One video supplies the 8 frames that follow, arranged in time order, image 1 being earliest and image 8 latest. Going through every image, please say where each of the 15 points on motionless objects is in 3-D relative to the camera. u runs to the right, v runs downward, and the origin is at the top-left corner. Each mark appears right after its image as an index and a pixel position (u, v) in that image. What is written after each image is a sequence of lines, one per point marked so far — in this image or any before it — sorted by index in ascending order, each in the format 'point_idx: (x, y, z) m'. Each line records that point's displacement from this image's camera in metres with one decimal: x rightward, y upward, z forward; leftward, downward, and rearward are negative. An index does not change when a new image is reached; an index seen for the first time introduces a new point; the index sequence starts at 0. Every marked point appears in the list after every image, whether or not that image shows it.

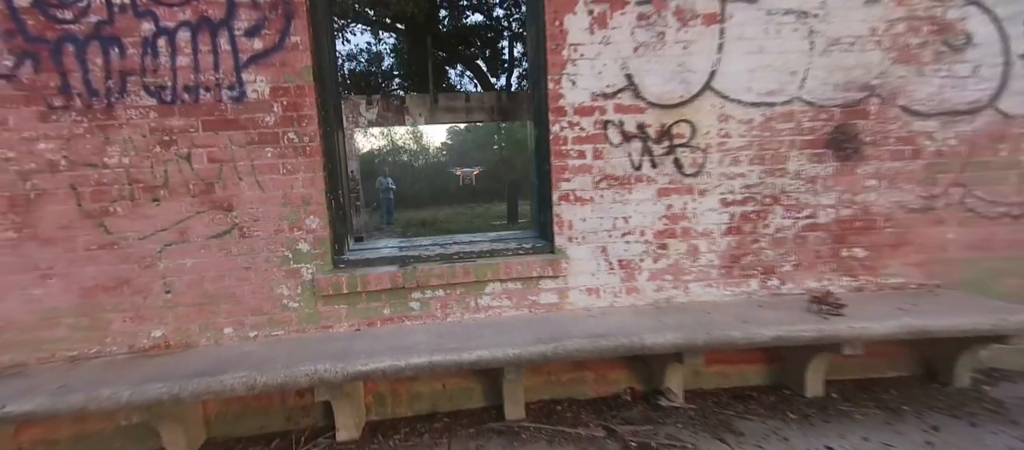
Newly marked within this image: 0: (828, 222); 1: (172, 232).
0: (+1.7, 0.0, +1.9) m
1: (-1.6, 0.0, +1.7) m
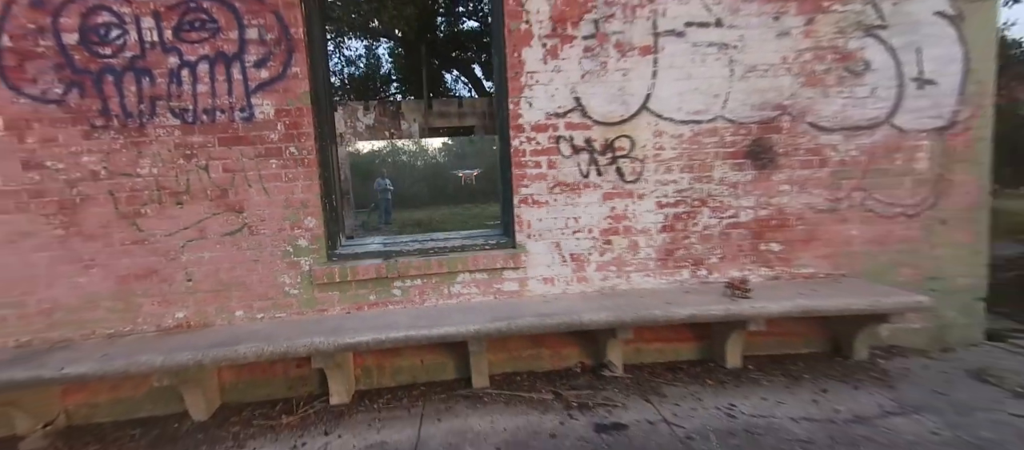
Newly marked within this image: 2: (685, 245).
0: (+1.5, 0.0, +2.3) m
1: (-1.8, 0.0, +2.1) m
2: (+1.1, -0.1, +2.3) m
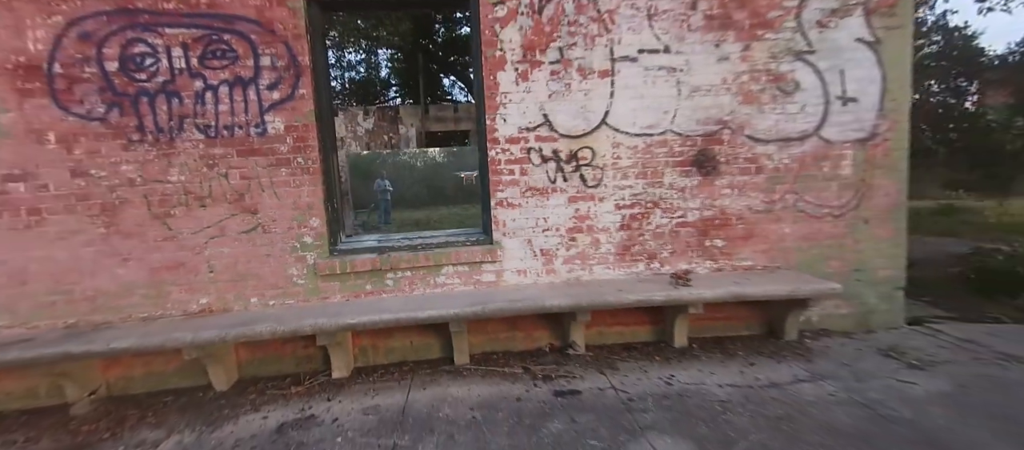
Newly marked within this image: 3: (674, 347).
0: (+1.3, 0.0, +2.6) m
1: (-2.0, 0.0, +2.4) m
2: (+0.9, -0.1, +2.6) m
3: (+1.1, -0.9, +2.5) m
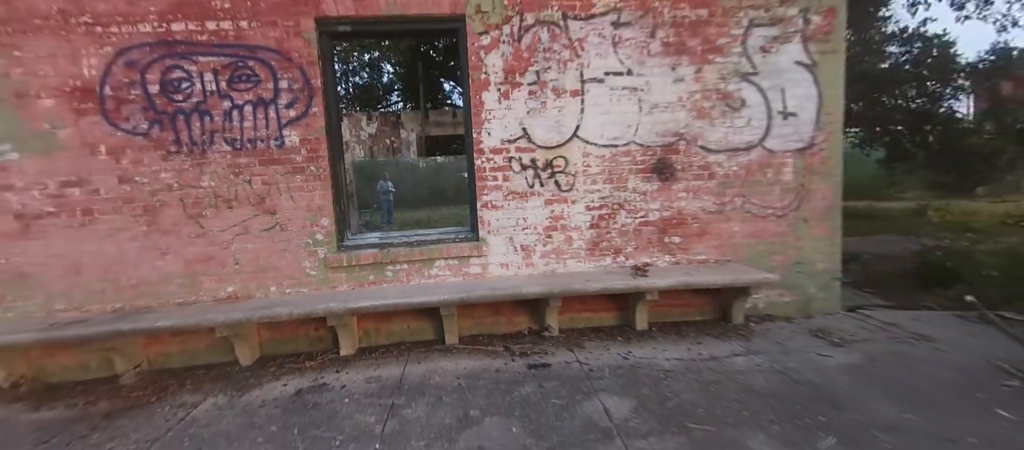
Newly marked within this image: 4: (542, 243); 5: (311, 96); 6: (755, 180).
0: (+1.2, 0.0, +3.0) m
1: (-2.1, 0.0, +2.8) m
2: (+0.8, -0.1, +3.0) m
3: (+1.0, -0.8, +2.9) m
4: (+0.2, -0.2, +3.0) m
5: (-1.6, +1.0, +2.8) m
6: (+2.0, +0.4, +3.0) m
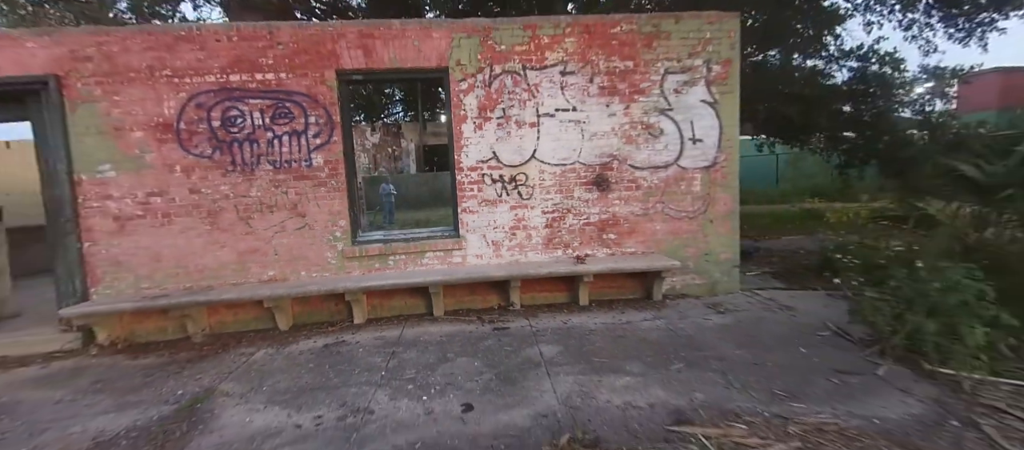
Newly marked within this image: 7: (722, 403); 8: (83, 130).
0: (+0.9, 0.0, +3.9) m
1: (-2.4, 0.0, +3.8) m
2: (+0.5, -0.1, +3.9) m
3: (+0.7, -0.9, +3.8) m
4: (0.0, -0.2, +3.9) m
5: (-1.9, +1.0, +3.7) m
6: (+1.7, +0.4, +3.9) m
7: (+1.3, -1.1, +2.2) m
8: (-4.2, +0.9, +3.5) m
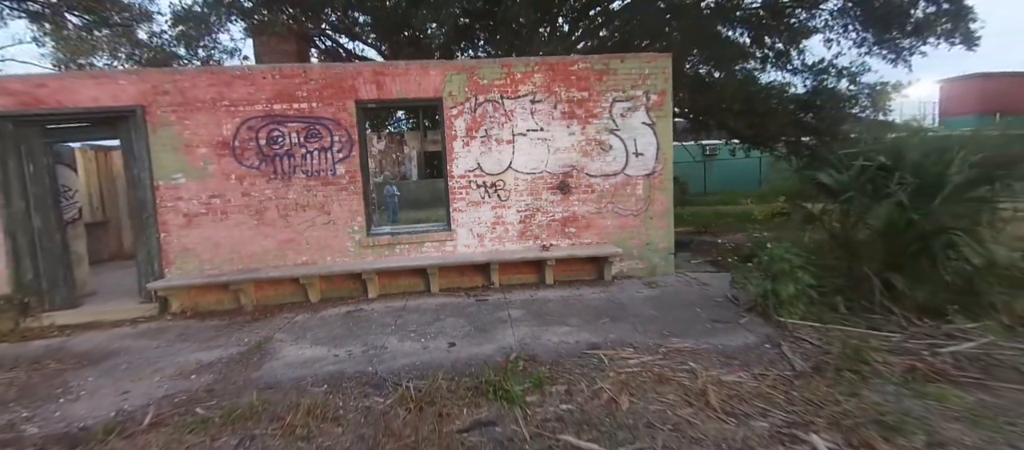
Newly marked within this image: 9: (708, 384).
0: (+0.6, +0.1, +5.0) m
1: (-2.7, 0.0, +4.8) m
2: (+0.2, -0.1, +5.0) m
3: (+0.4, -0.8, +4.9) m
4: (-0.3, -0.1, +5.0) m
5: (-2.1, +1.1, +4.8) m
6: (+1.5, +0.4, +5.0) m
7: (+1.0, -1.0, +3.2) m
8: (-4.5, +1.0, +4.6) m
9: (+1.4, -1.1, +2.5) m
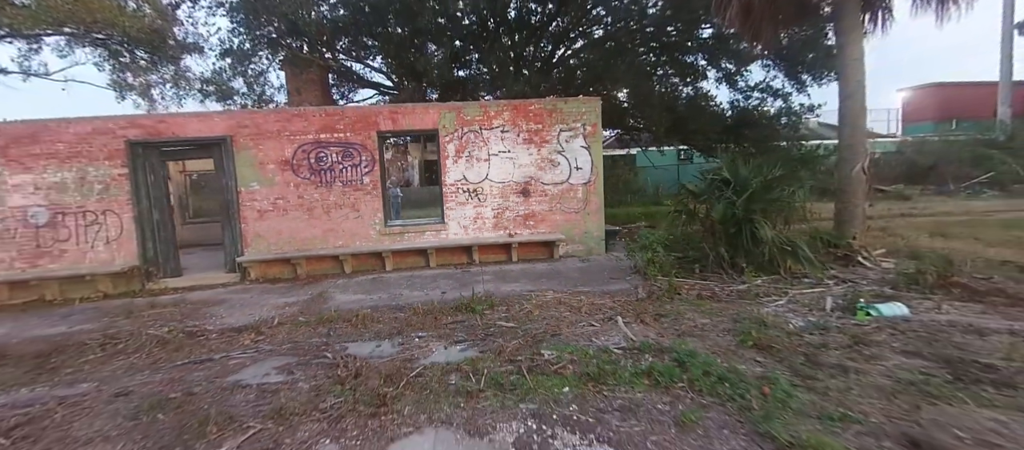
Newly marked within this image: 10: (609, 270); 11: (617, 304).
0: (+0.2, +0.2, +7.0) m
1: (-3.2, +0.2, +6.8) m
2: (-0.2, +0.1, +7.0) m
3: (0.0, -0.7, +6.9) m
4: (-0.8, 0.0, +7.0) m
5: (-2.6, +1.2, +6.8) m
6: (+1.0, +0.5, +7.0) m
7: (+0.6, -0.9, +5.2) m
8: (-4.9, +1.1, +6.6) m
9: (+0.9, -1.0, +4.5) m
10: (+1.6, -0.7, +6.0) m
11: (+1.3, -1.0, +4.4) m
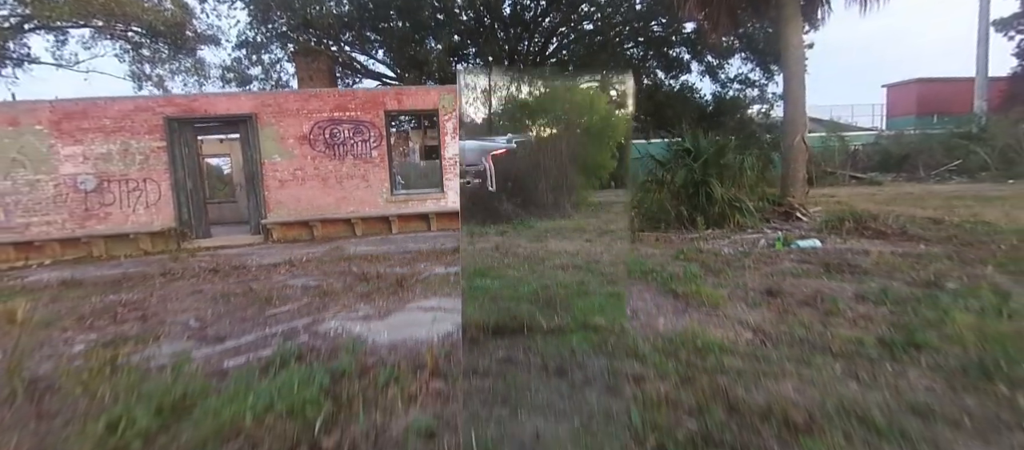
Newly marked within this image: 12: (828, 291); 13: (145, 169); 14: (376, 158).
0: (0.0, +0.9, +7.9) m
1: (-3.3, +0.8, +7.7) m
2: (-0.4, +0.7, +7.9) m
3: (-0.2, 0.0, +7.8) m
4: (-1.0, +0.7, +7.9) m
5: (-2.8, +1.9, +7.7) m
6: (+0.8, +1.2, +7.9) m
7: (+0.4, -0.2, +6.2) m
8: (-5.1, +1.8, +7.4) m
9: (+0.7, -0.3, +5.4) m
10: (+1.5, -0.1, +7.0) m
11: (+1.1, -0.3, +5.4) m
12: (+2.6, -0.5, +2.9) m
13: (-7.6, +1.1, +7.4) m
14: (-2.9, +1.4, +7.7) m
